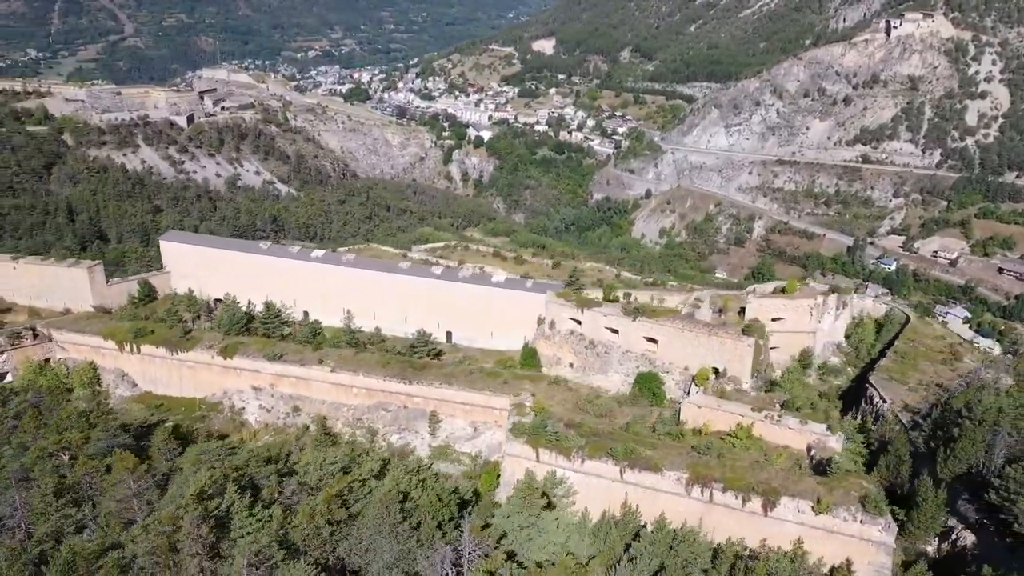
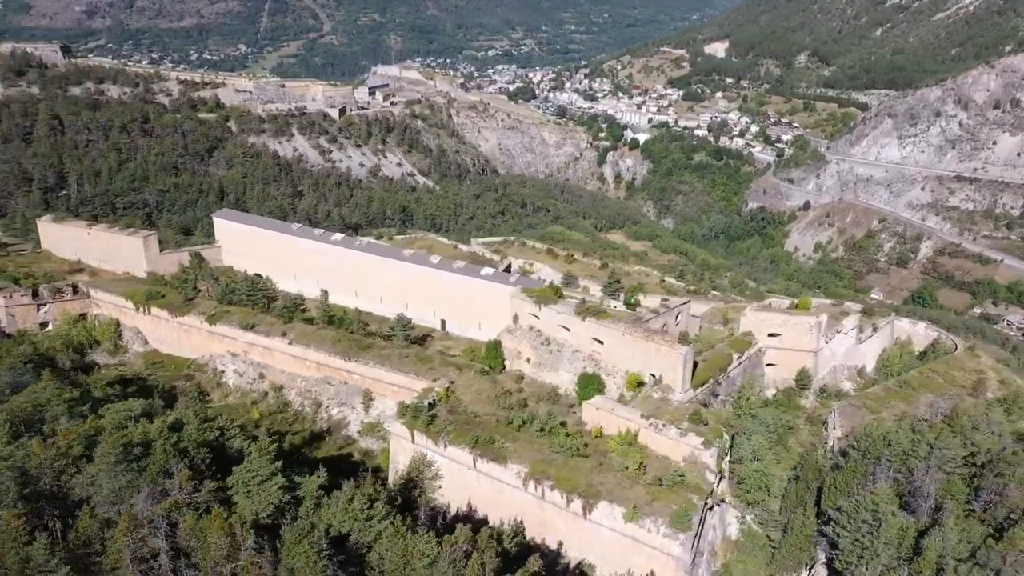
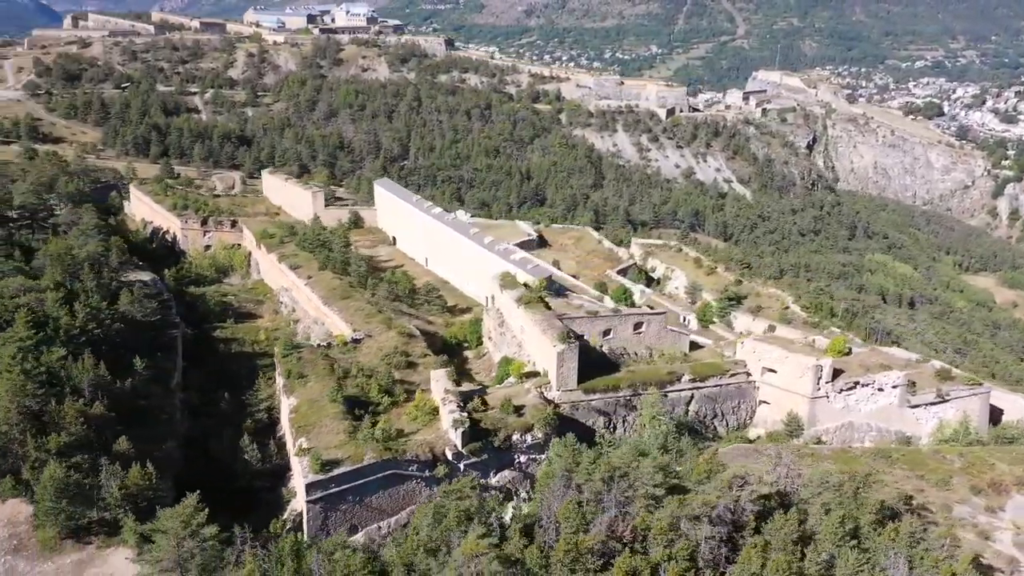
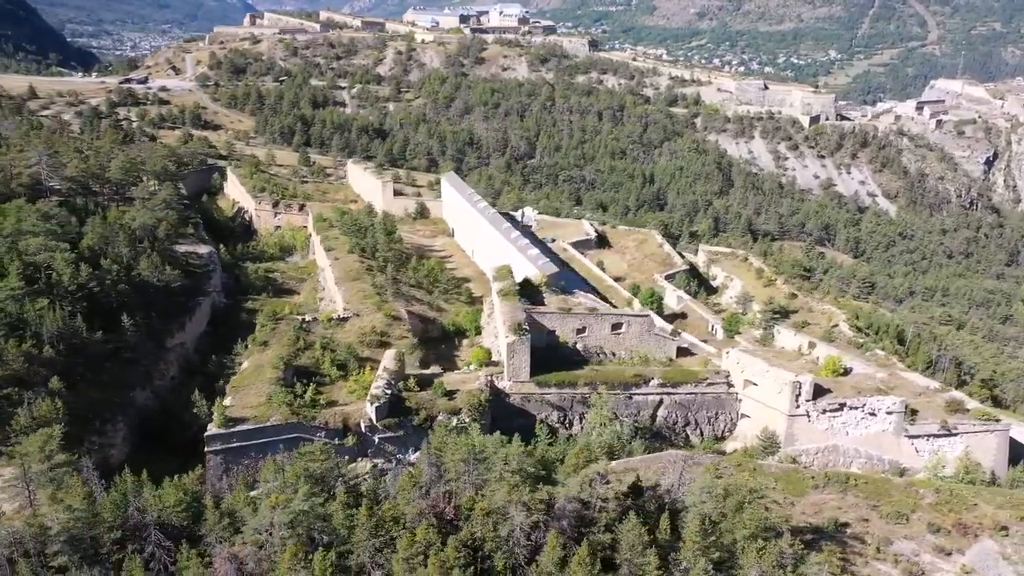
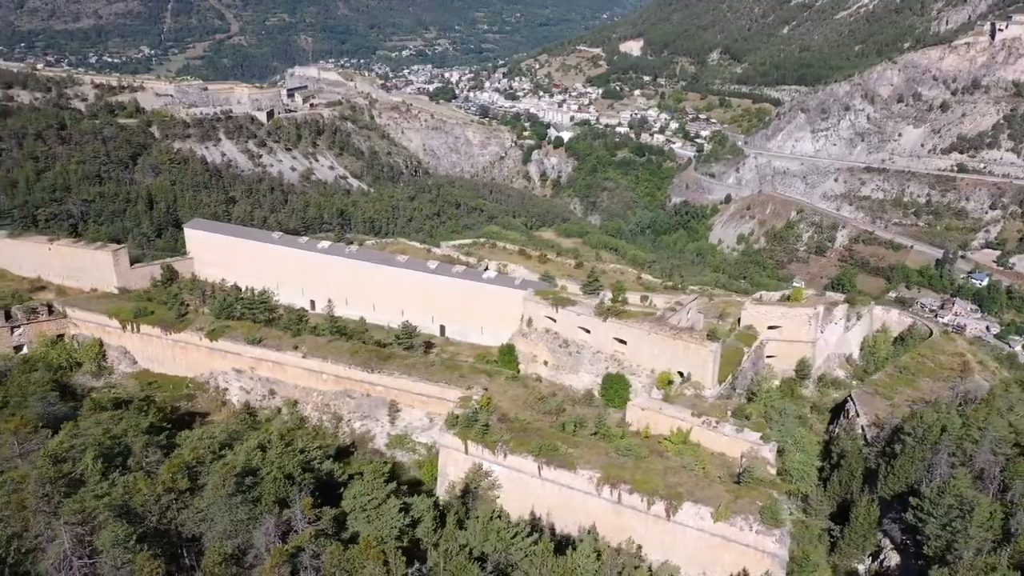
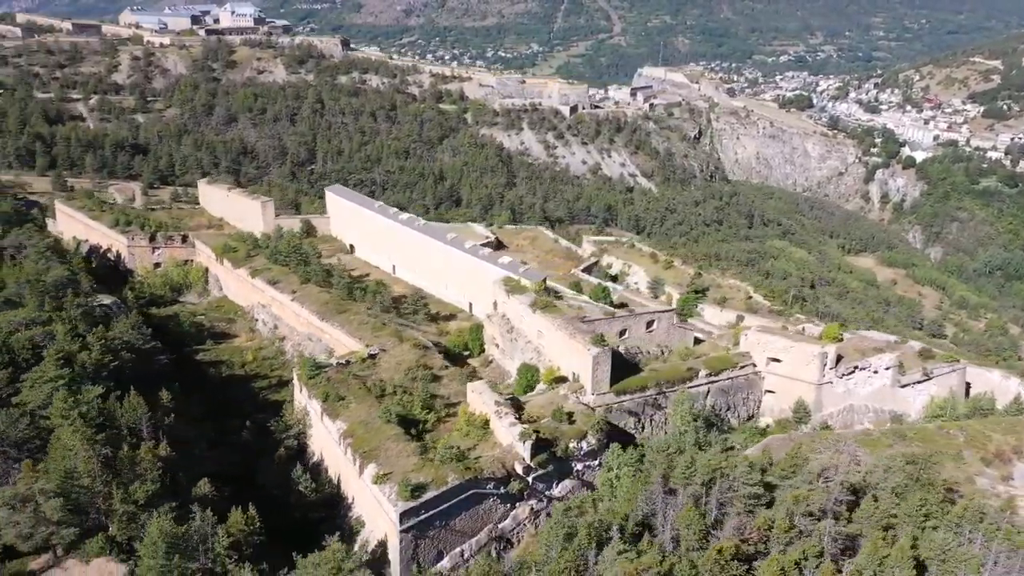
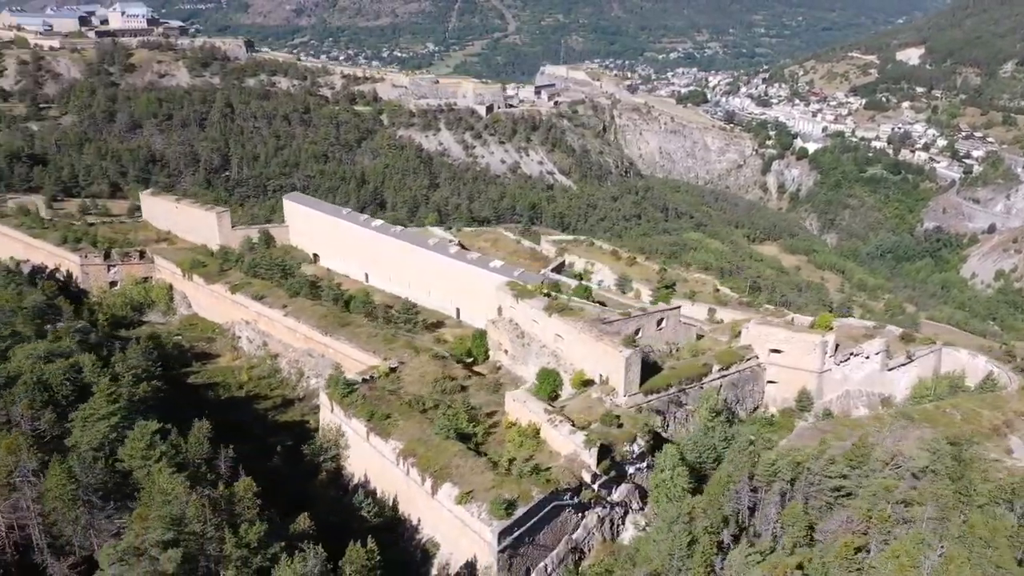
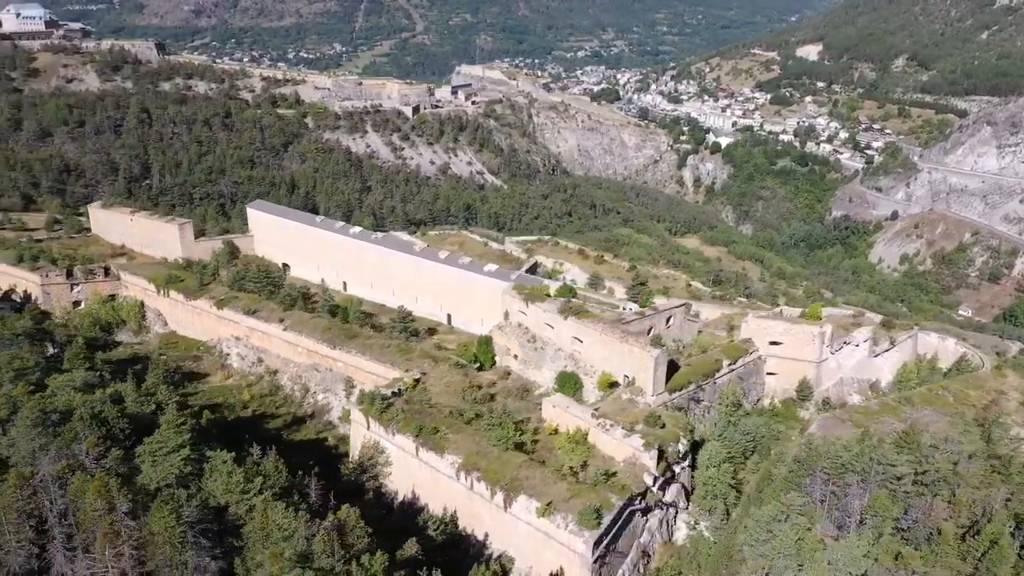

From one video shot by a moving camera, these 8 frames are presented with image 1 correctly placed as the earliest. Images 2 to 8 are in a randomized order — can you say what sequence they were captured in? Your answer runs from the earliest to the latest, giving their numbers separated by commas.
5, 2, 8, 7, 6, 3, 4
